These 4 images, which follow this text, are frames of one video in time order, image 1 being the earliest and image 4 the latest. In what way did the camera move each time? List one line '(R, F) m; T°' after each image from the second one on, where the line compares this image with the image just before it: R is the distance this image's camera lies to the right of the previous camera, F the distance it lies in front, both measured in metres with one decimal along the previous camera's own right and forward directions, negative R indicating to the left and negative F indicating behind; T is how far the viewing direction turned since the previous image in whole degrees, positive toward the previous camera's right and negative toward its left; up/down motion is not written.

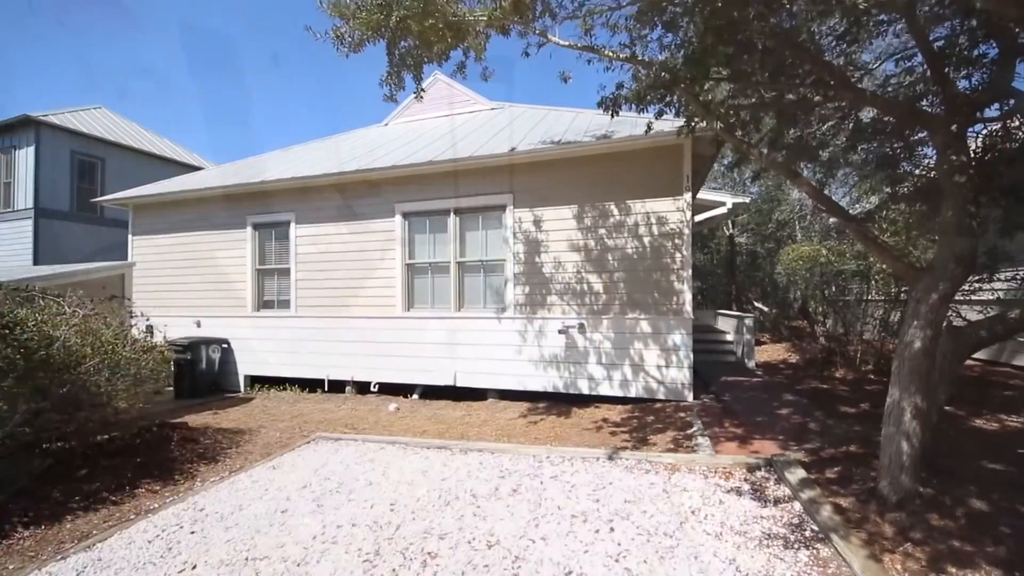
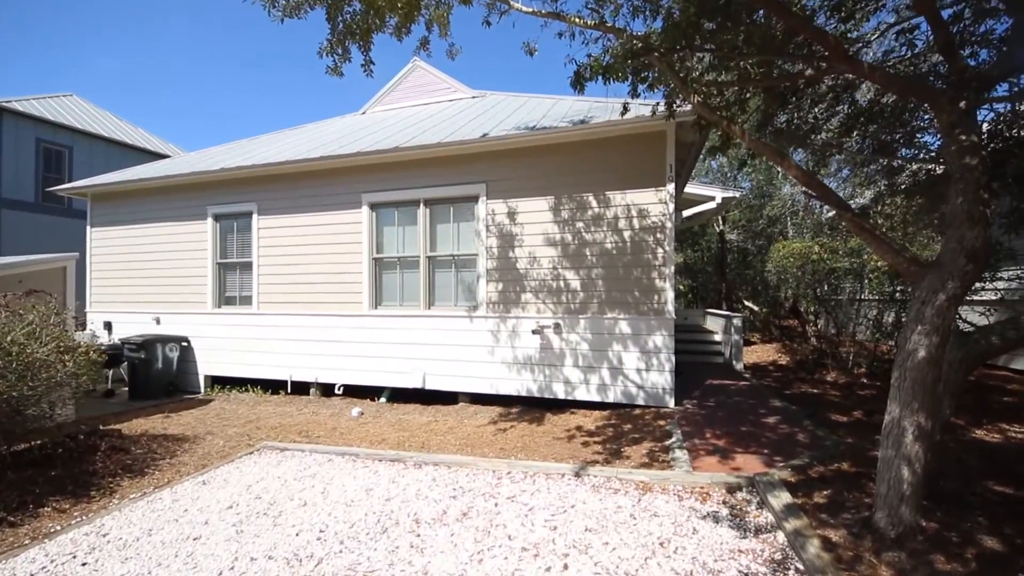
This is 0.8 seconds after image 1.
(+0.4, +0.5) m; +1°
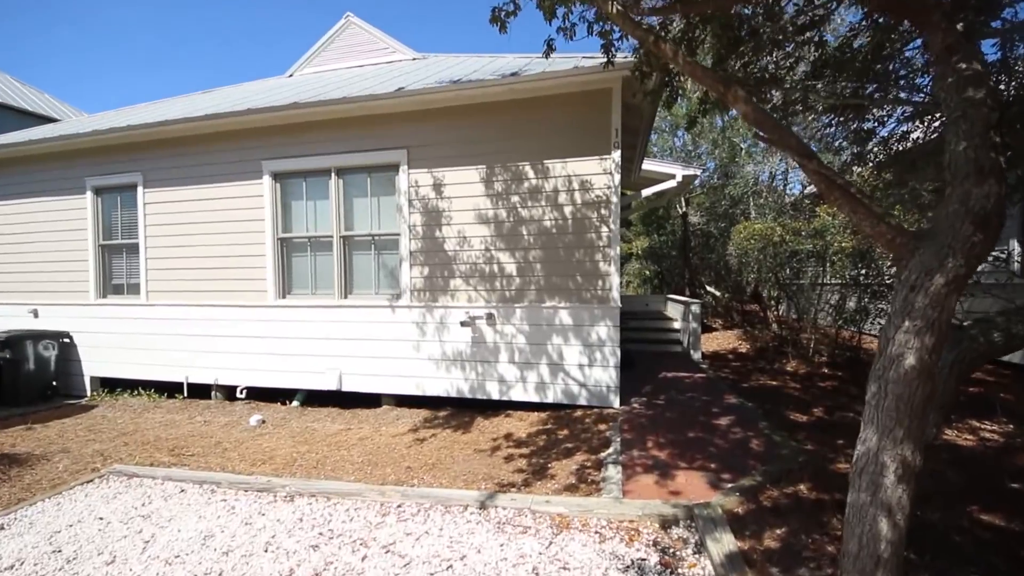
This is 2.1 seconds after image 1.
(+0.7, +0.8) m; +3°
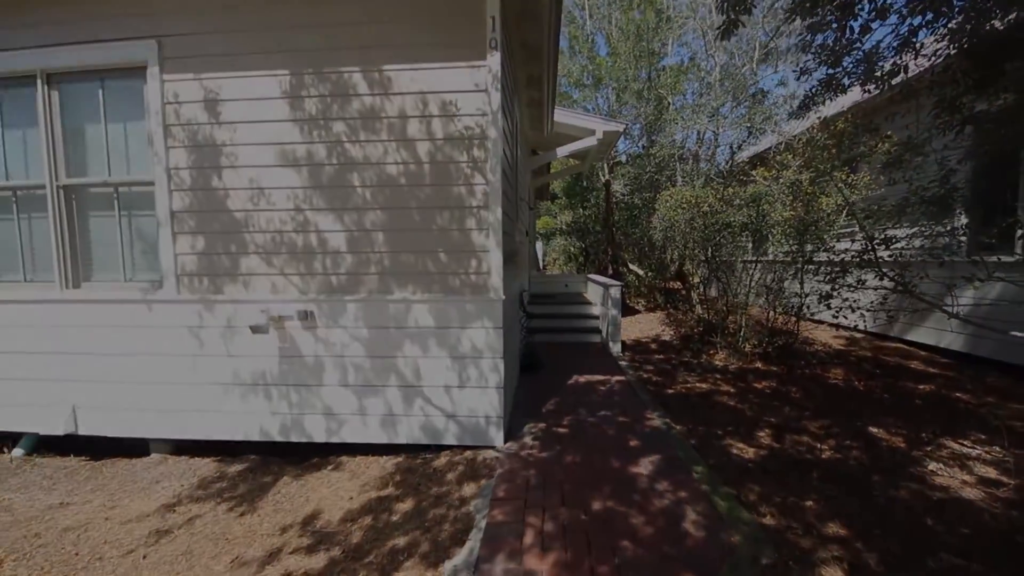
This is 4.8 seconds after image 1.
(+0.9, +1.7) m; +9°
